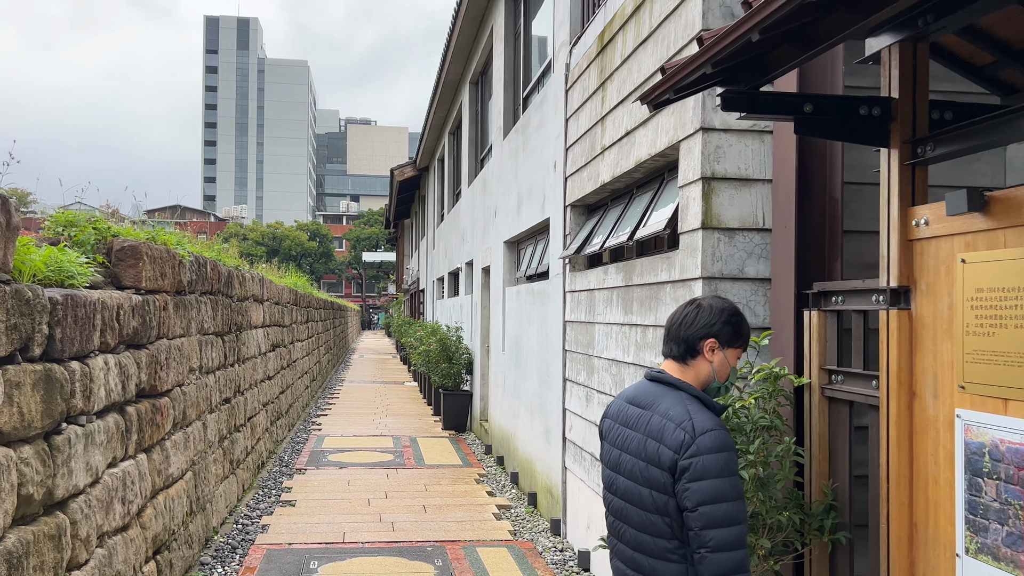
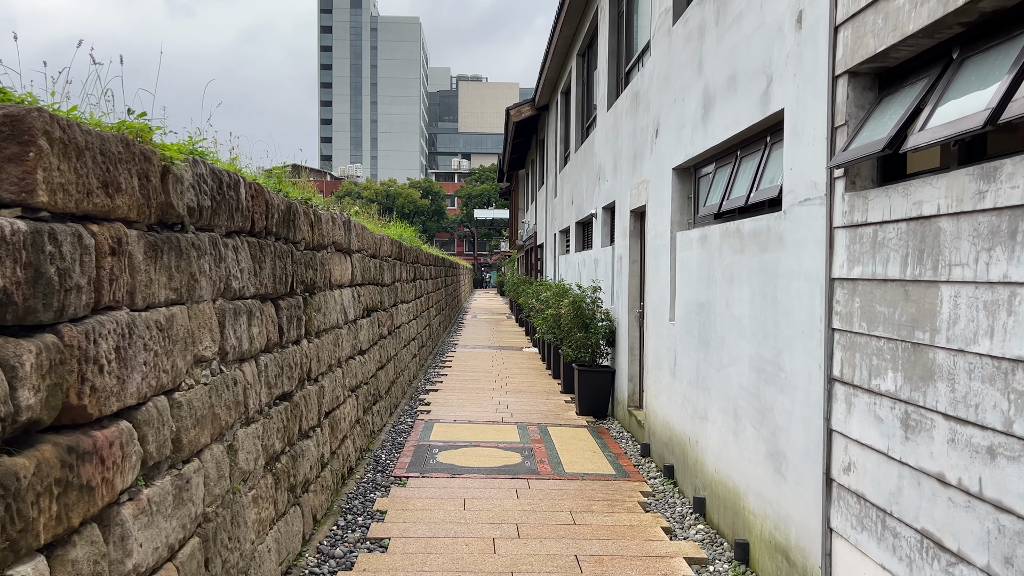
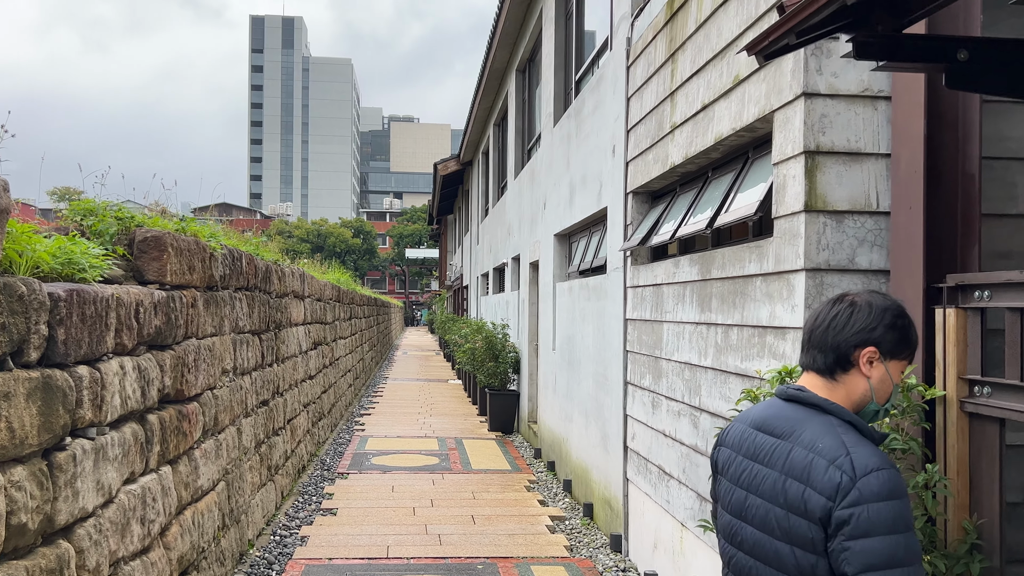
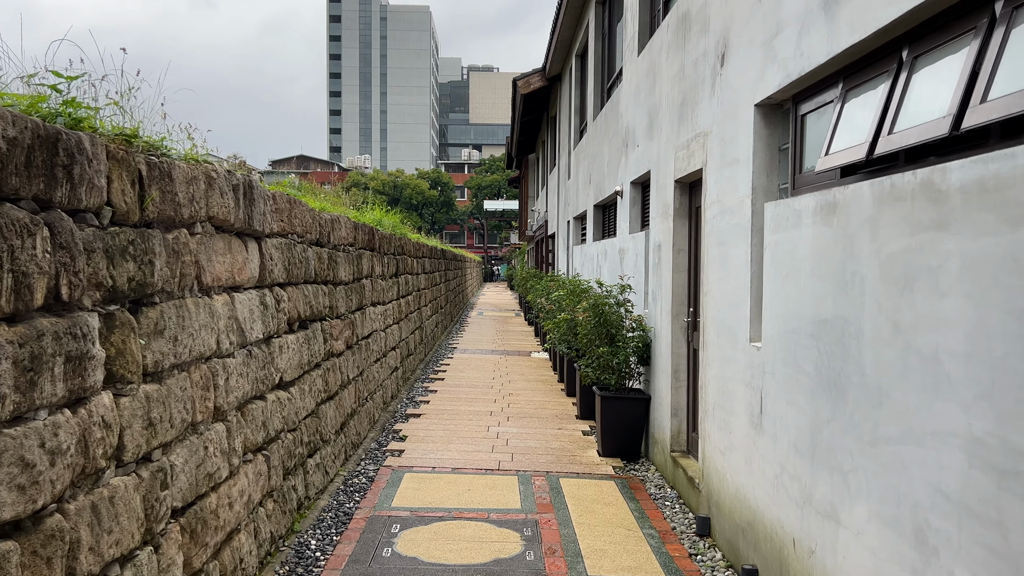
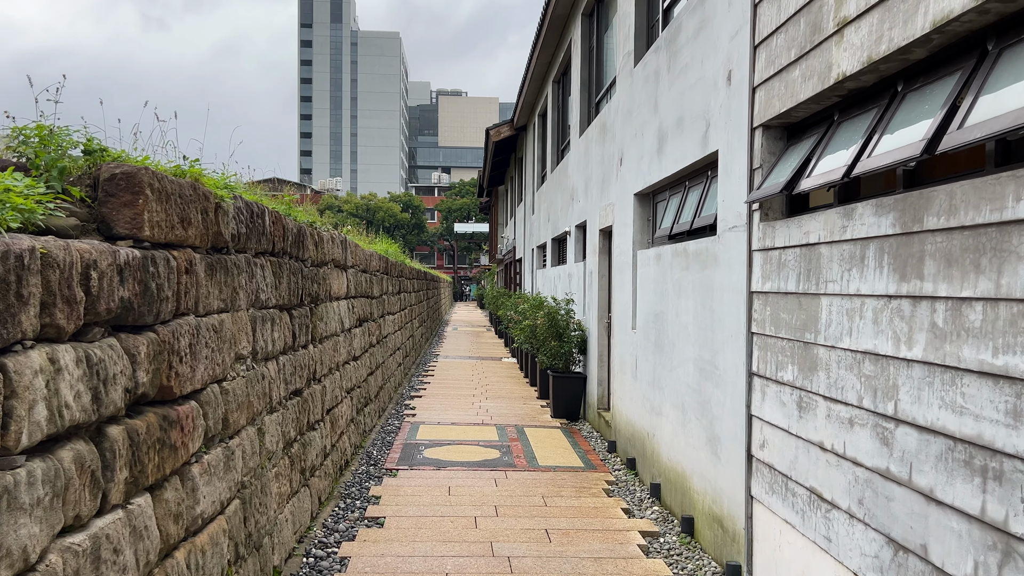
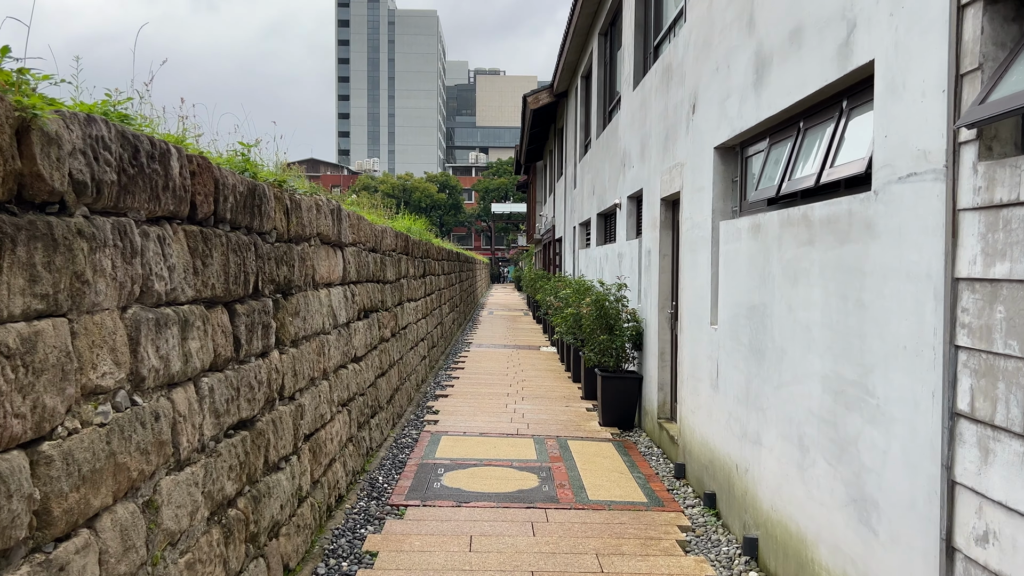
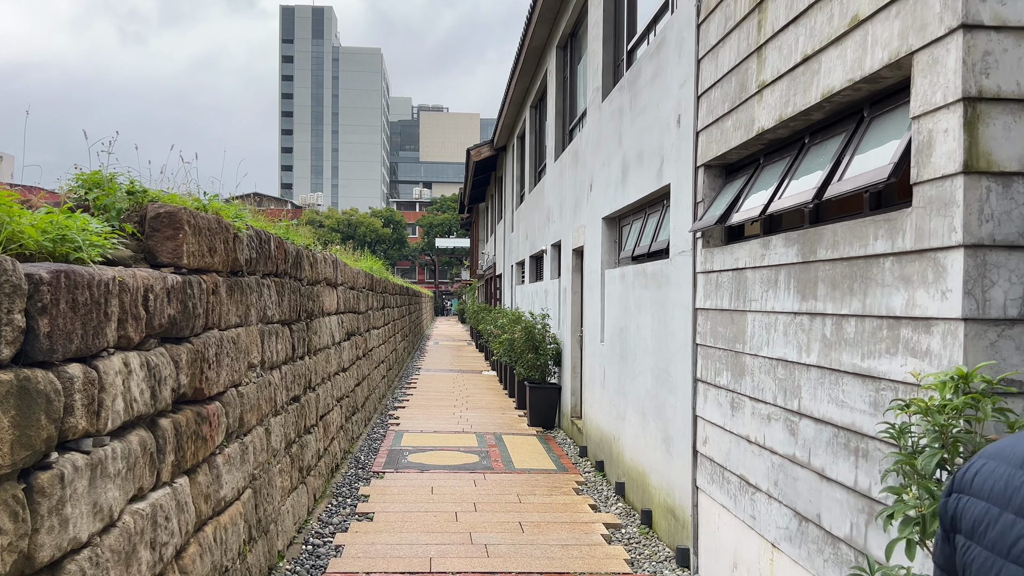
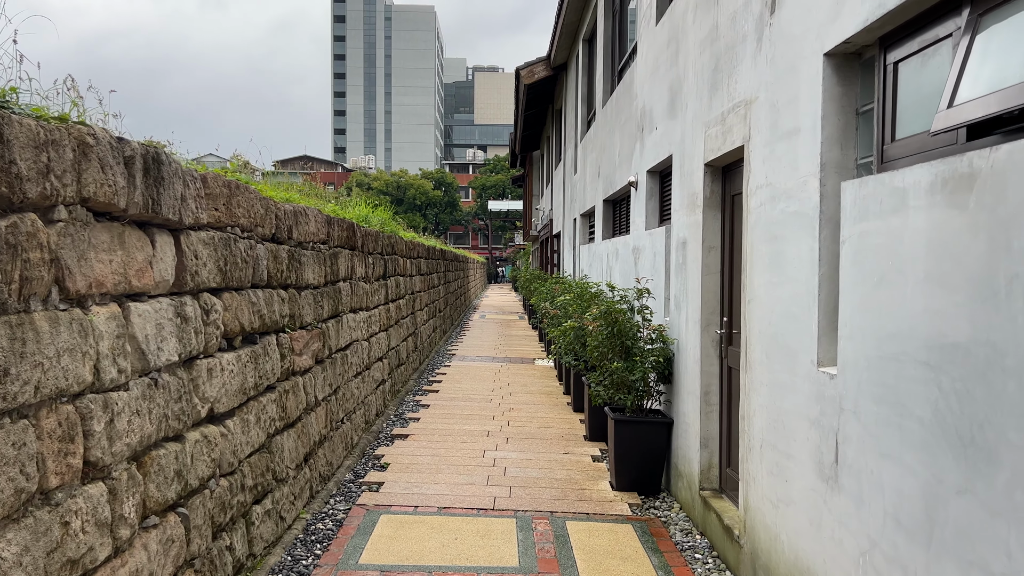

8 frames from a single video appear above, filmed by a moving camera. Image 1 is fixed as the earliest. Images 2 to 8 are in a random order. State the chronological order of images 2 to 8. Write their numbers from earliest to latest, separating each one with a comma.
3, 7, 5, 2, 6, 4, 8
